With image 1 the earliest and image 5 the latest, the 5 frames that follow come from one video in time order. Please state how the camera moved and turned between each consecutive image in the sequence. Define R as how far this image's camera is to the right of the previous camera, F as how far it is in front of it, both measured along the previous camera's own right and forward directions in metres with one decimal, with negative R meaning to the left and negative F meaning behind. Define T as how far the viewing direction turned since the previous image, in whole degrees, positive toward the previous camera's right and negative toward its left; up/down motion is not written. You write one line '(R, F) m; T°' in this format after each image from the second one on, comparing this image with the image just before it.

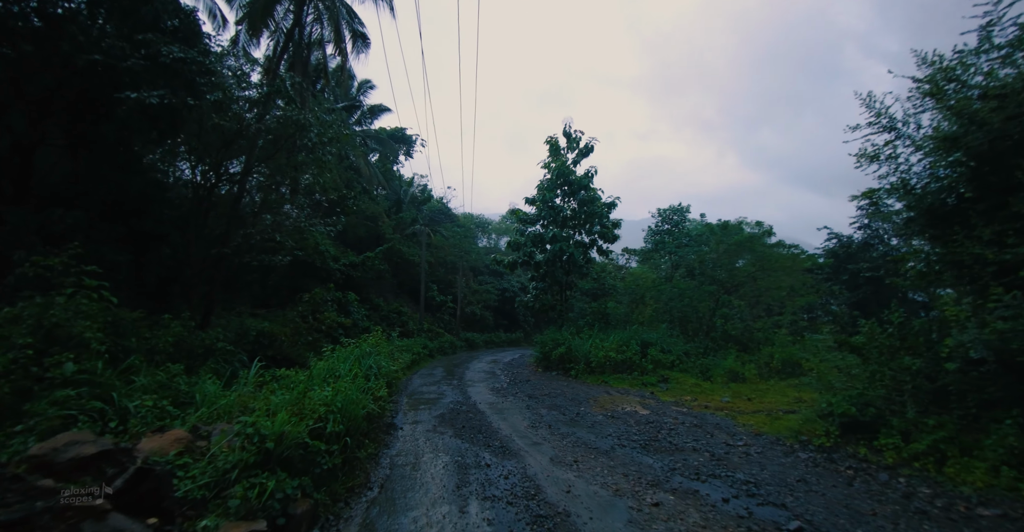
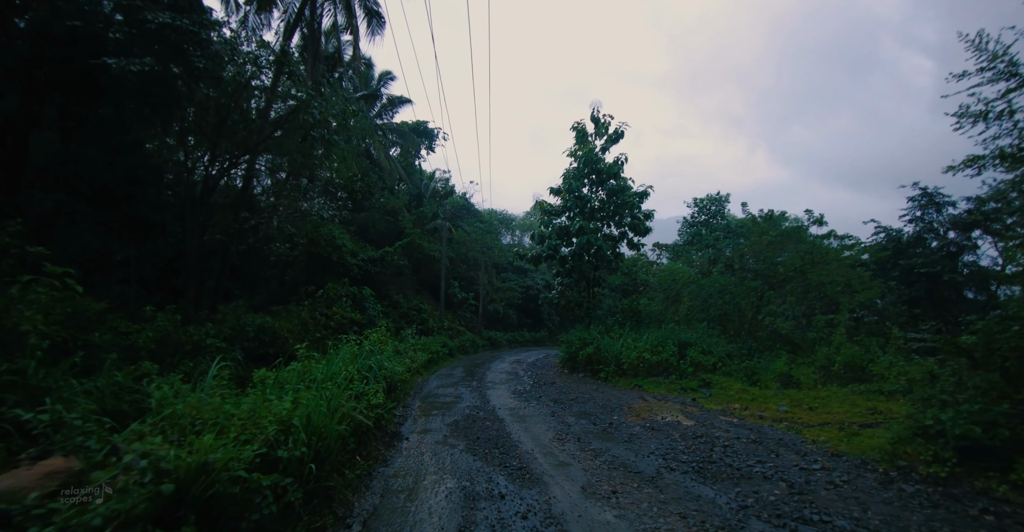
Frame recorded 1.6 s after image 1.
(0.0, +1.0) m; -3°
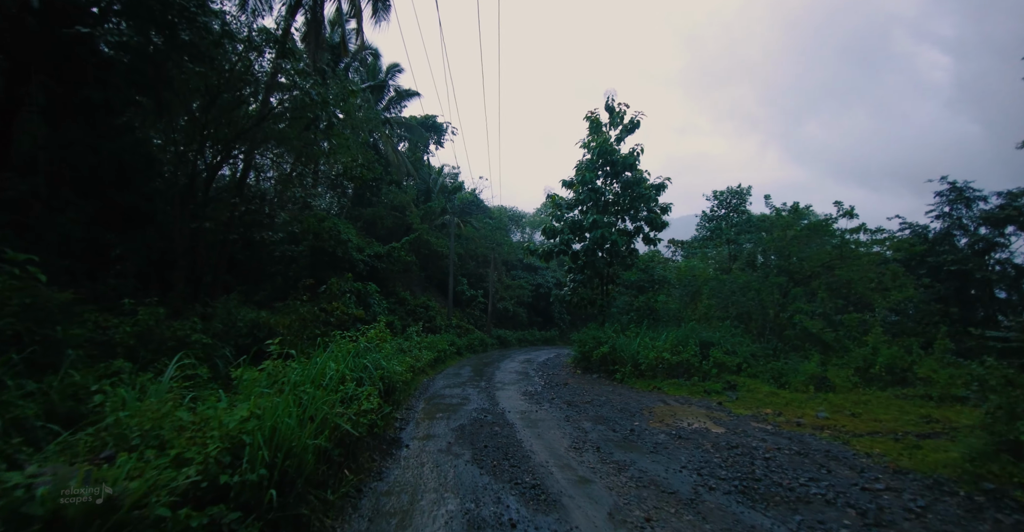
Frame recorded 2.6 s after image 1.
(0.0, +0.6) m; -1°
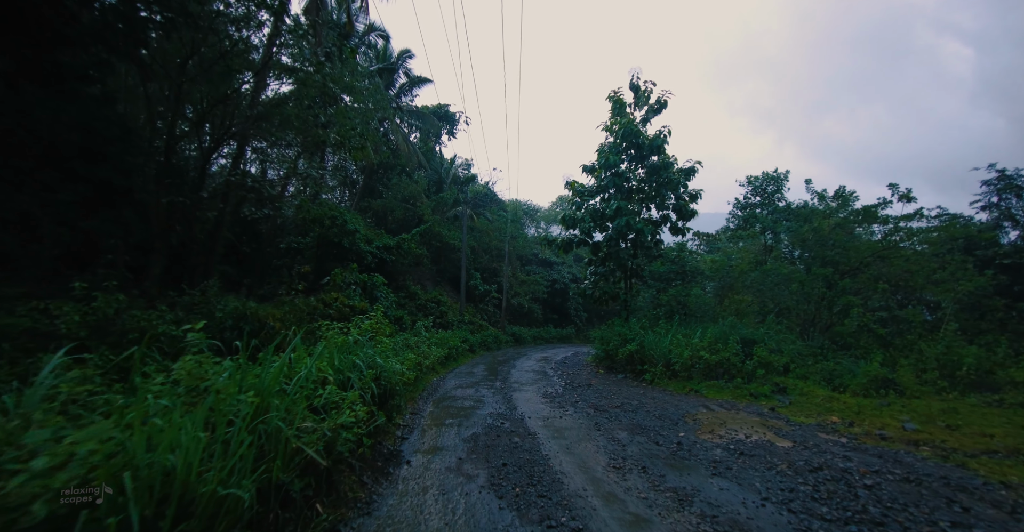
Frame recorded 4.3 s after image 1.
(-0.1, +1.0) m; -2°
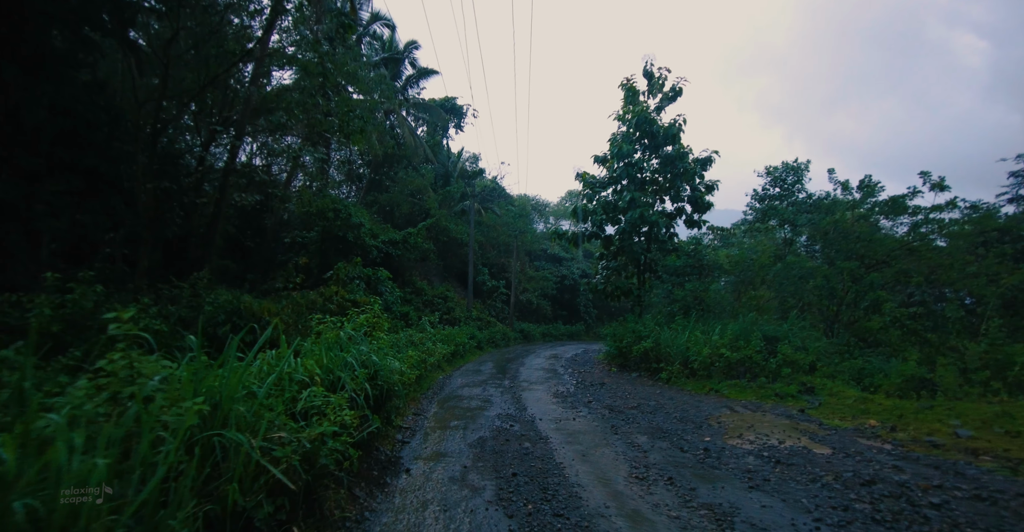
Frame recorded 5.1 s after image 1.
(0.0, +0.5) m; -1°
